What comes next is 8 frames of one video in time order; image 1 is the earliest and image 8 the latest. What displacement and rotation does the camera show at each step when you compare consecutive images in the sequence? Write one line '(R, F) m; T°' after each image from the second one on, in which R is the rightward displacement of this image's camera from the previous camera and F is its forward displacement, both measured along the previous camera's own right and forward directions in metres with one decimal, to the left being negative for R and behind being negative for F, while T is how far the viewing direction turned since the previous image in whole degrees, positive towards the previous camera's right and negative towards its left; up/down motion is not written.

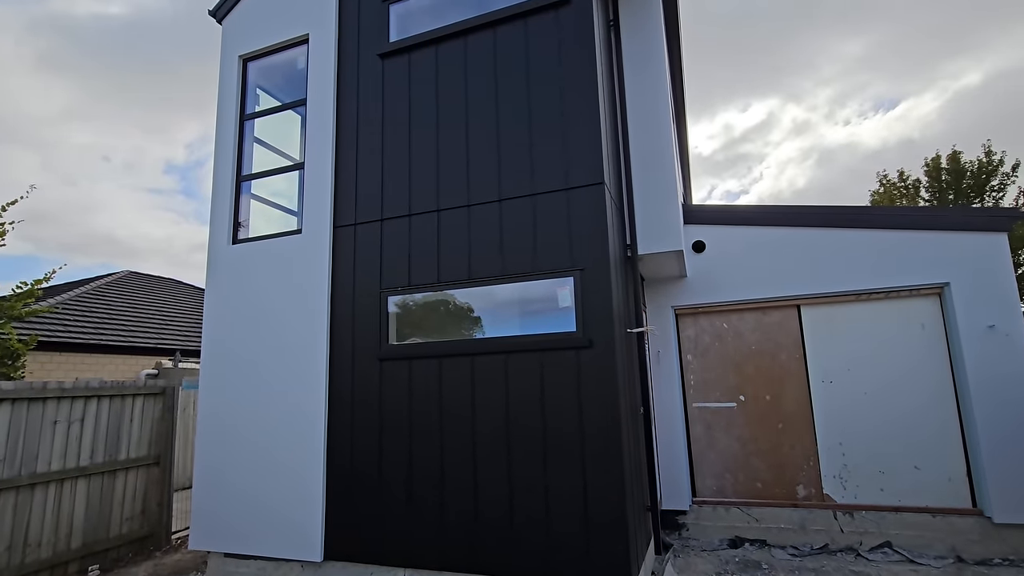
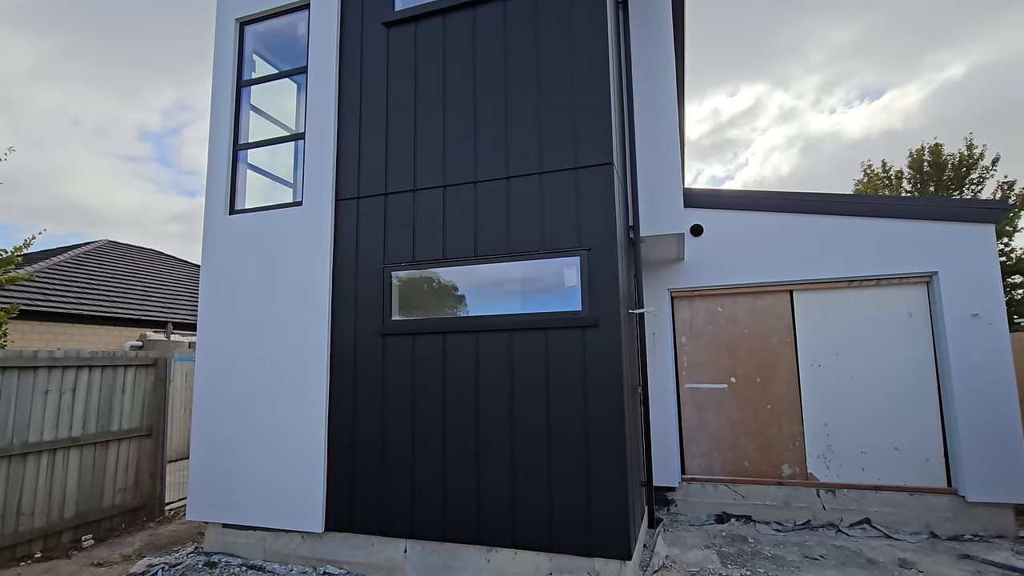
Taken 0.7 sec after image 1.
(-0.1, 0.0) m; +2°
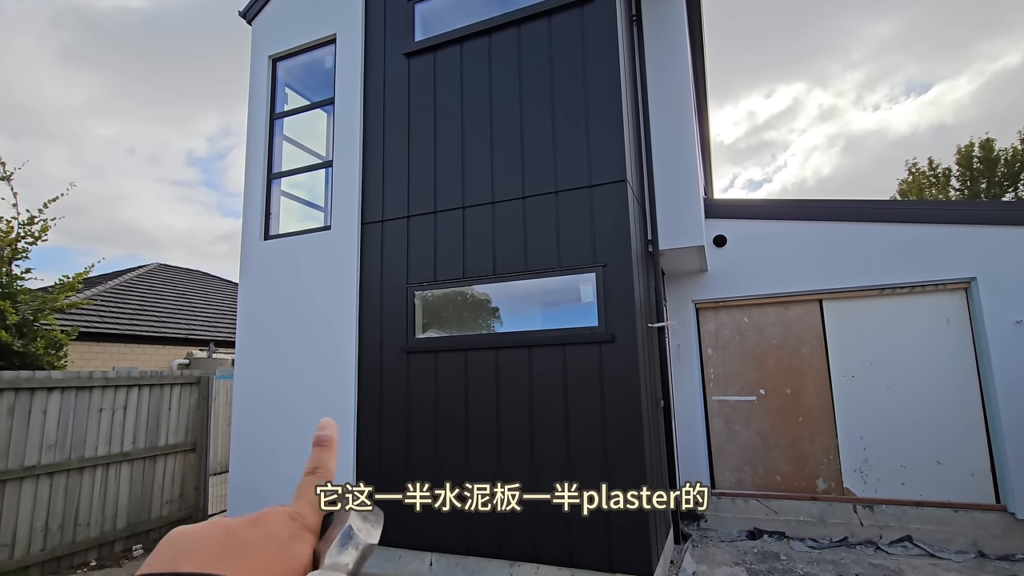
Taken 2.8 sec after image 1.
(+0.1, -0.1) m; -4°
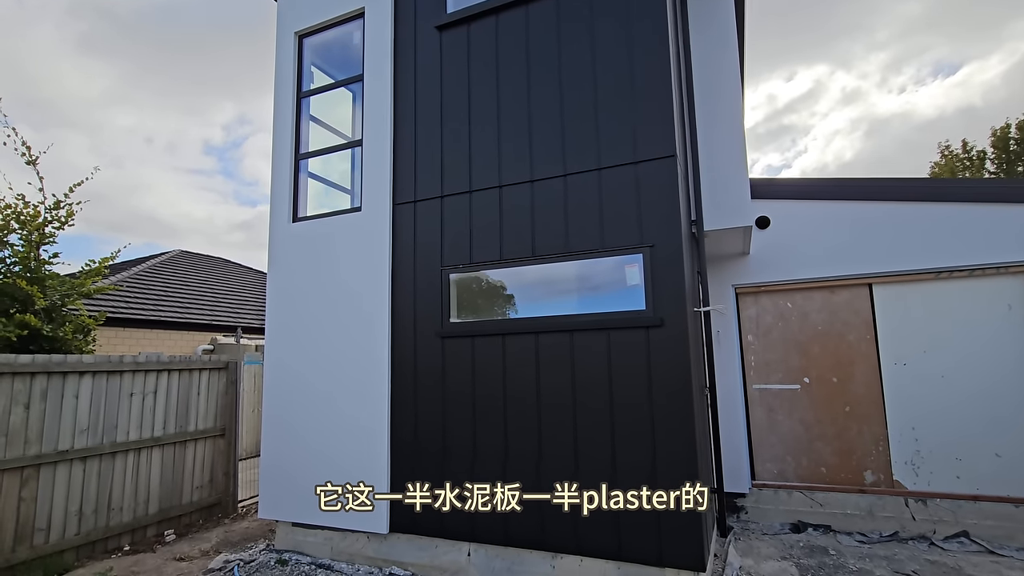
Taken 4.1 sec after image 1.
(-0.2, +0.1) m; -2°
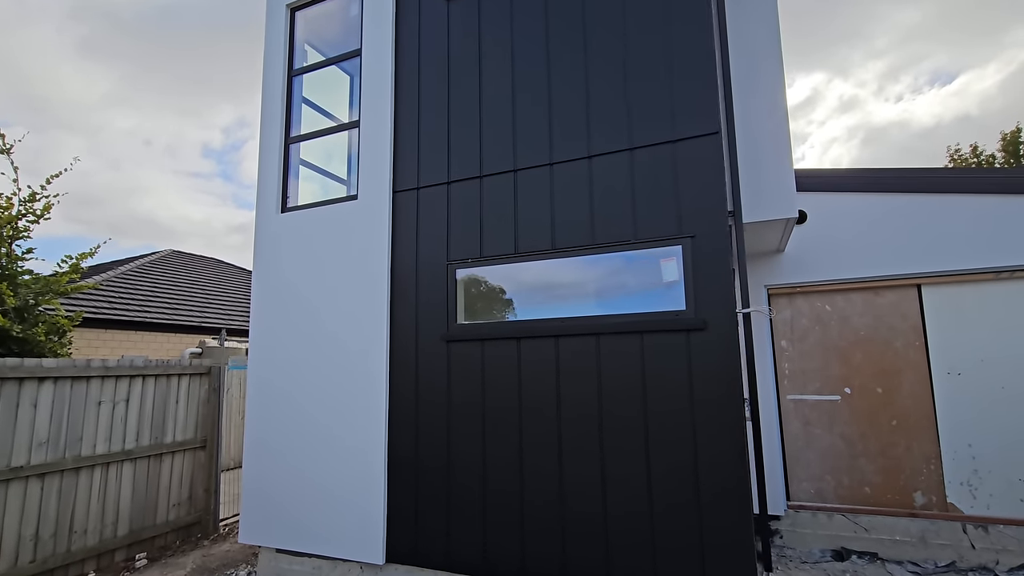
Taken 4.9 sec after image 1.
(-0.1, +0.4) m; 0°
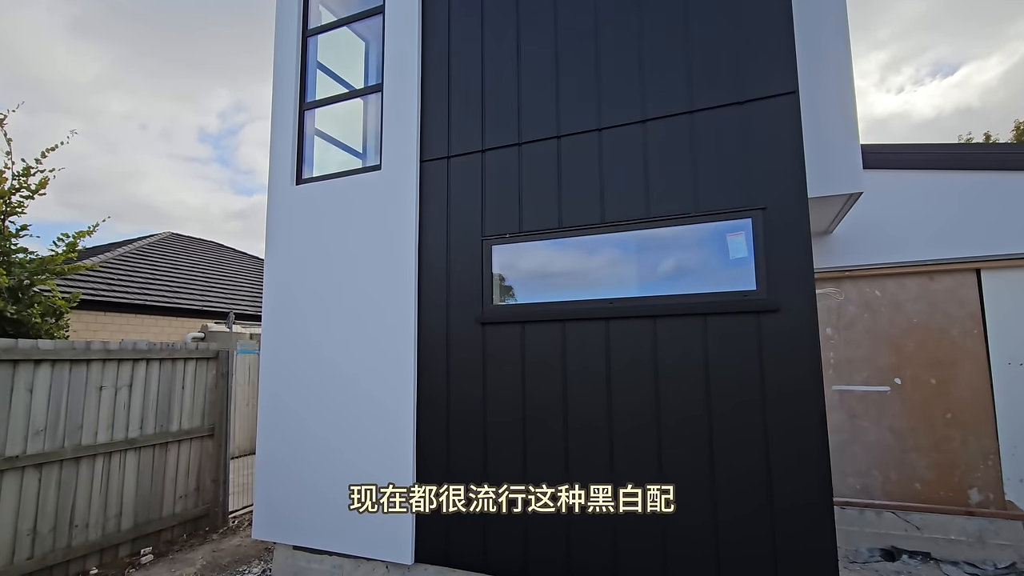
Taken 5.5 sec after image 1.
(-0.2, +0.3) m; 0°
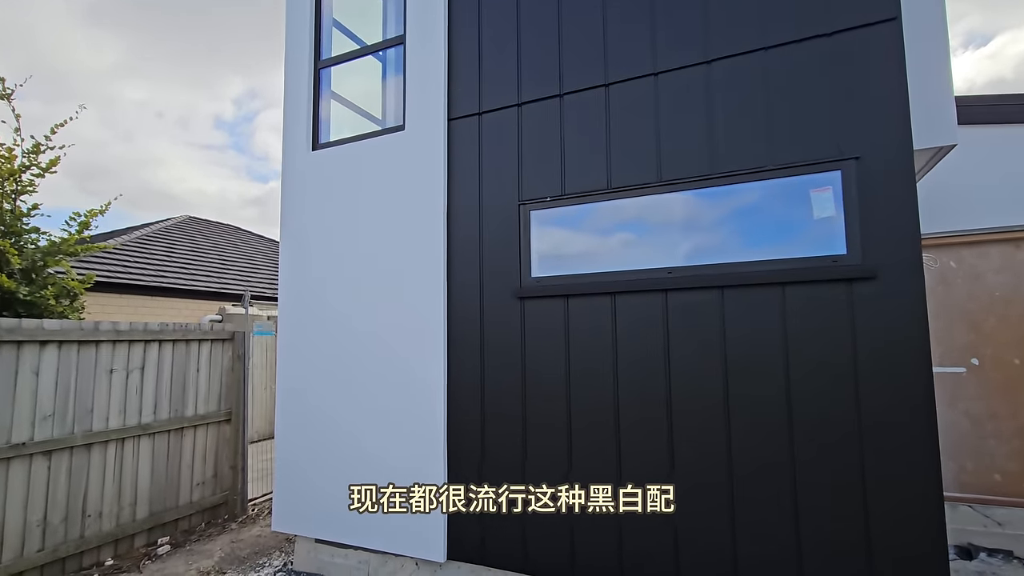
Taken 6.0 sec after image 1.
(-0.1, +0.3) m; -2°
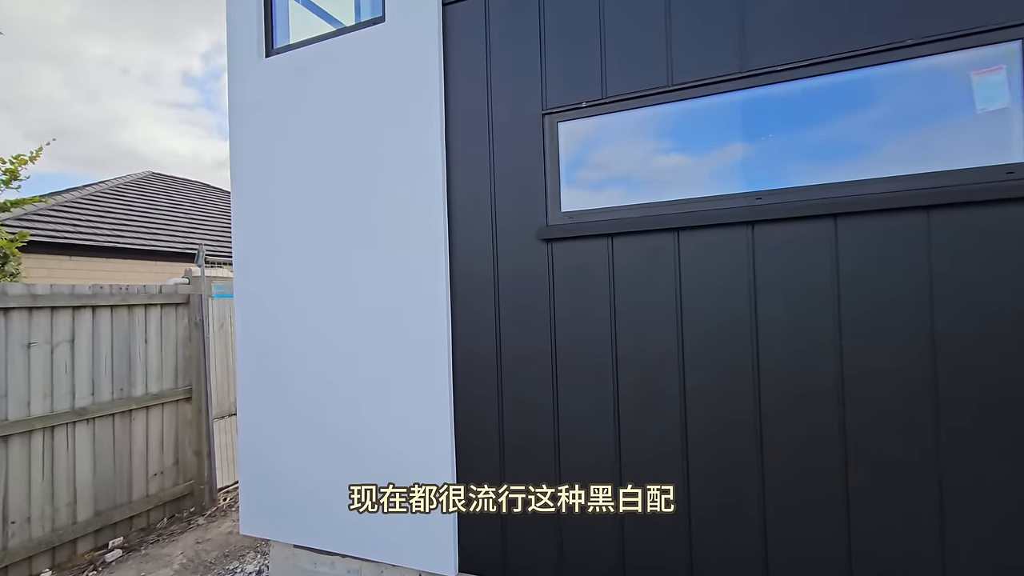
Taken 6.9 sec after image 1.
(-0.1, +0.6) m; +1°
